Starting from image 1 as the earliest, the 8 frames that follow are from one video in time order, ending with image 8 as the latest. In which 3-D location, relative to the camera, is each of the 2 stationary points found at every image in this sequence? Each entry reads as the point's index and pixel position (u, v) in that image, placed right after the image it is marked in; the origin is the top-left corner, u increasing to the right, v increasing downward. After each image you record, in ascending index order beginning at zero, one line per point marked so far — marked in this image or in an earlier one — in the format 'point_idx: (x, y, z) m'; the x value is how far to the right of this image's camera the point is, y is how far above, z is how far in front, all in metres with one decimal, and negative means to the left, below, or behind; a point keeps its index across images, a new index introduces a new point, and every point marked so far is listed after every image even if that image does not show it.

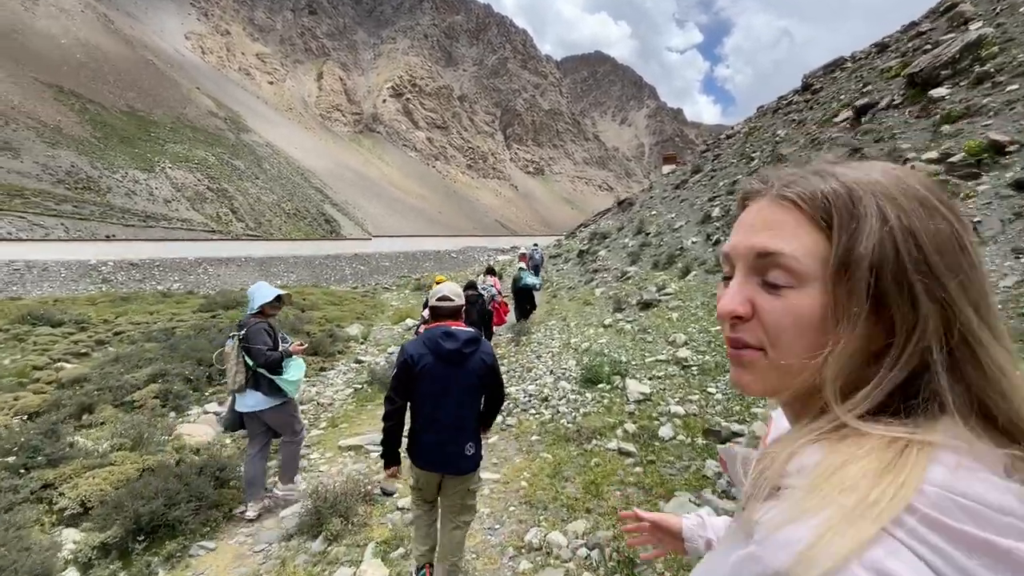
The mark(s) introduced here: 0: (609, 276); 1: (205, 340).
0: (+3.9, +0.6, +19.2) m
1: (-7.8, -1.3, +12.0) m
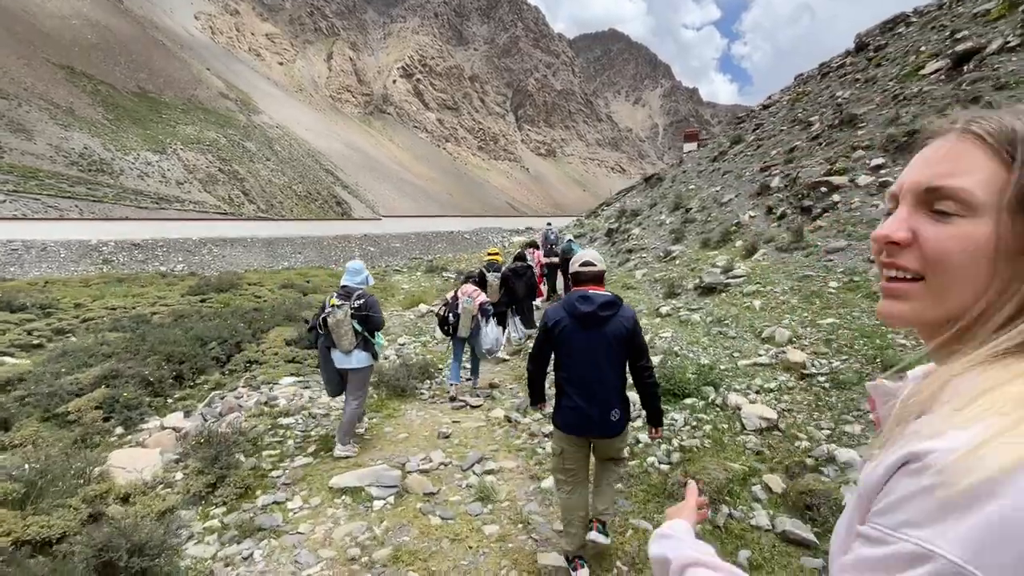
0: (+4.8, +1.2, +16.9) m
1: (-7.0, -0.9, +10.1) m
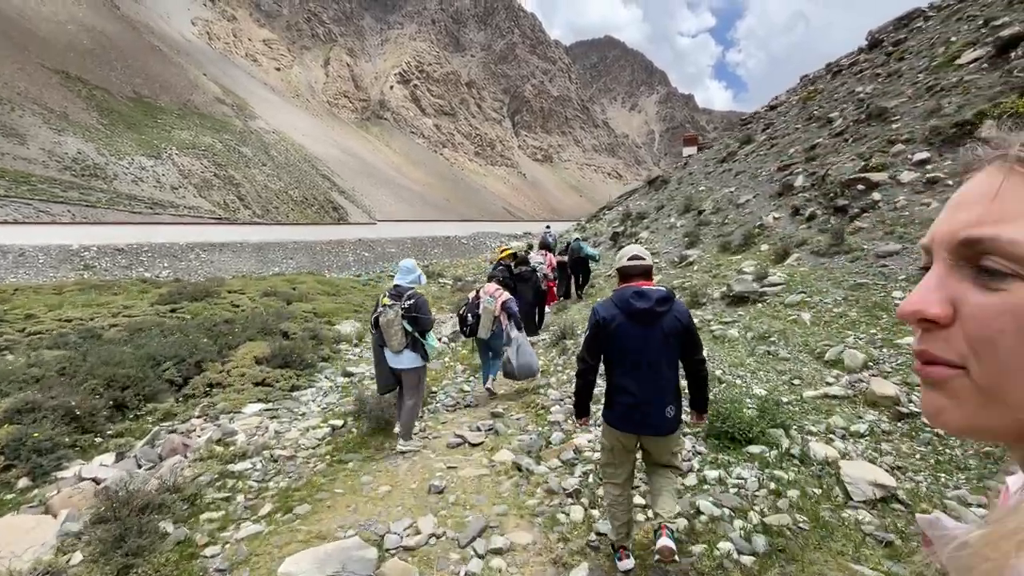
0: (+4.9, +0.9, +15.6) m
1: (-6.9, -1.1, +8.7) m
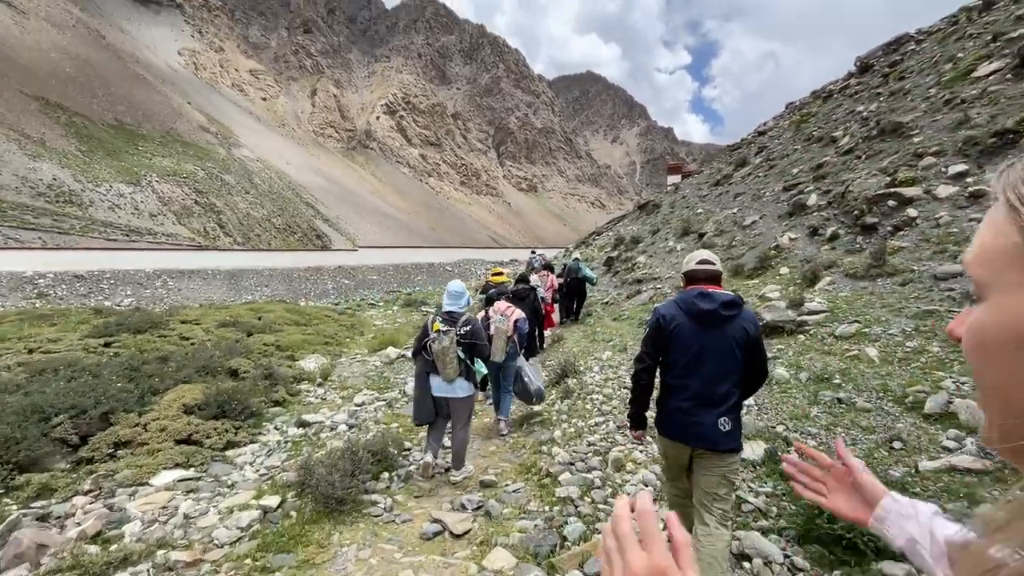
0: (+4.5, +0.1, +14.2) m
1: (-7.0, -1.5, +6.8) m
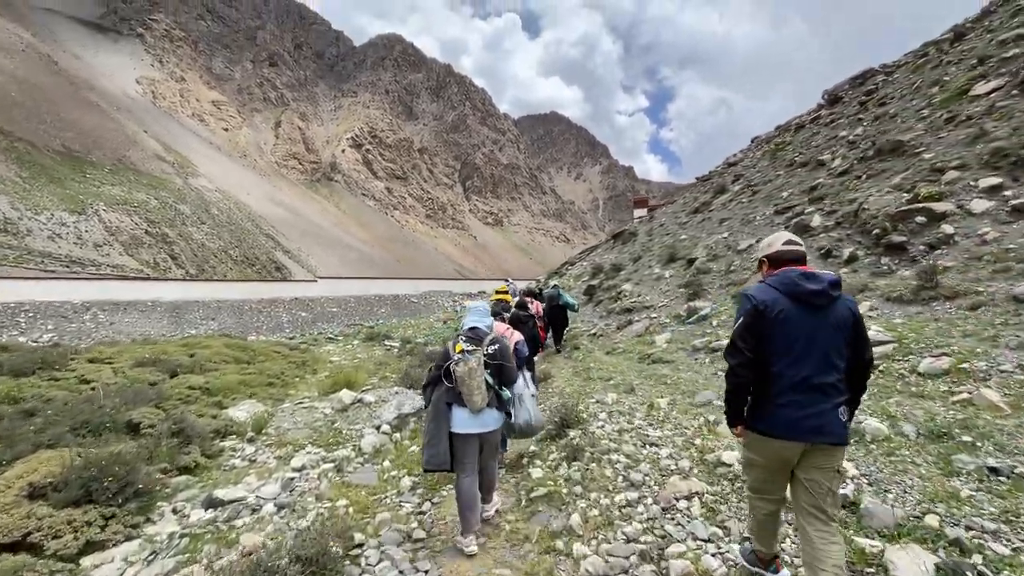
0: (+3.9, -0.7, +12.7) m
1: (-7.1, -1.8, +4.5) m
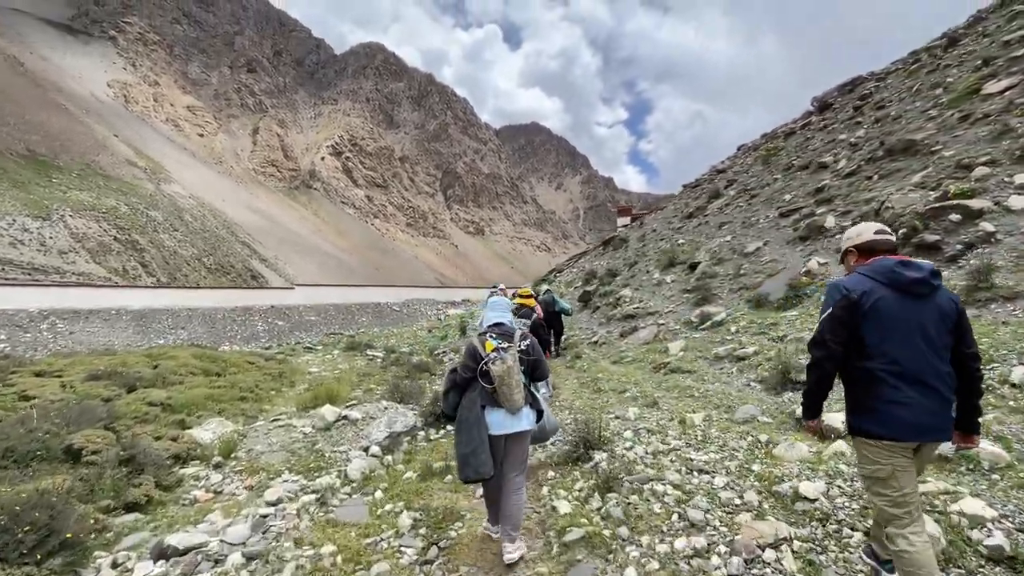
0: (+3.9, -0.8, +12.0) m
1: (-6.8, -1.7, +3.2) m
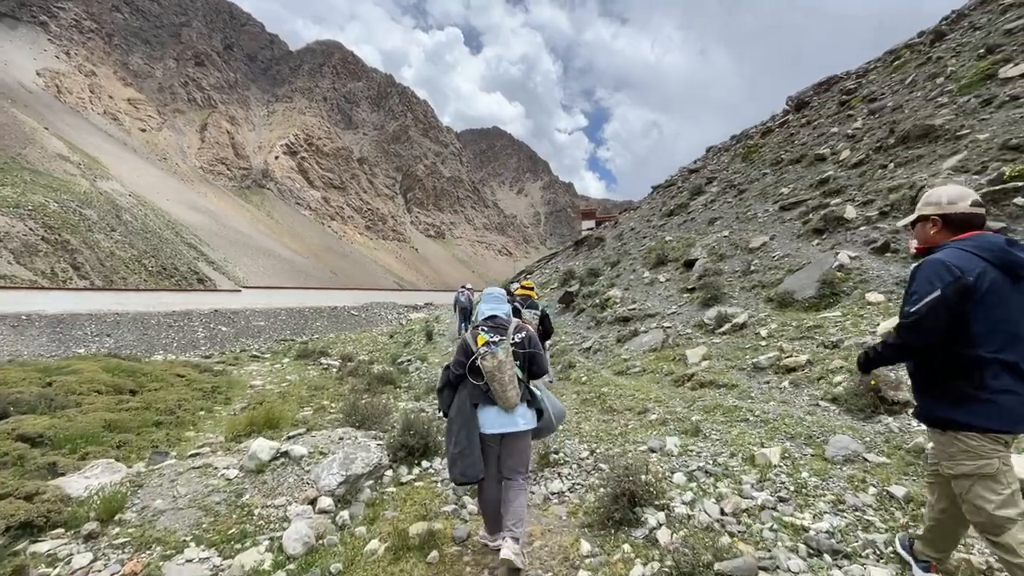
0: (+3.5, -0.7, +10.4) m
1: (-6.4, -1.6, +0.8) m
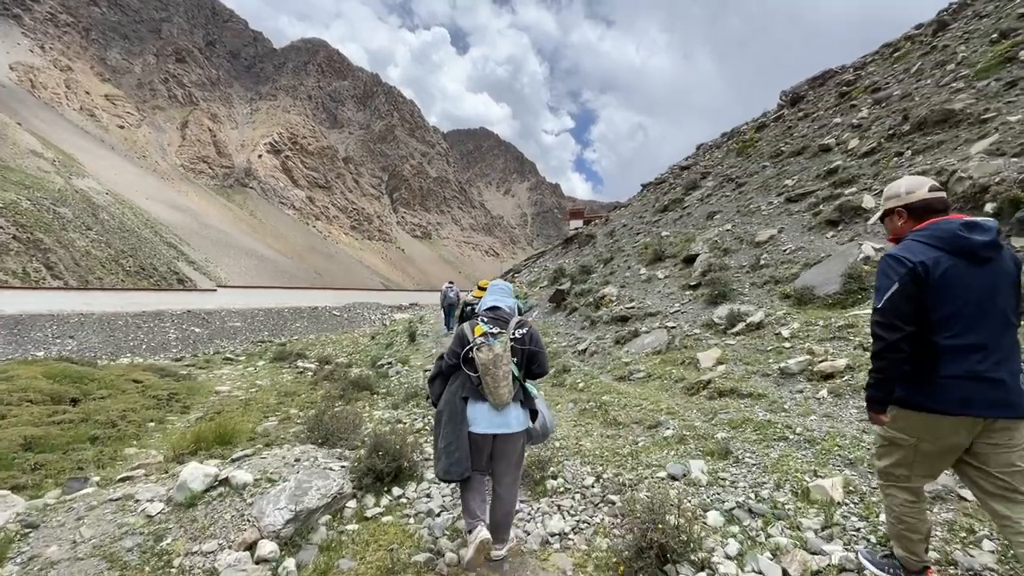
0: (+3.3, -0.7, +9.4) m
1: (-6.4, -1.5, -0.4) m
